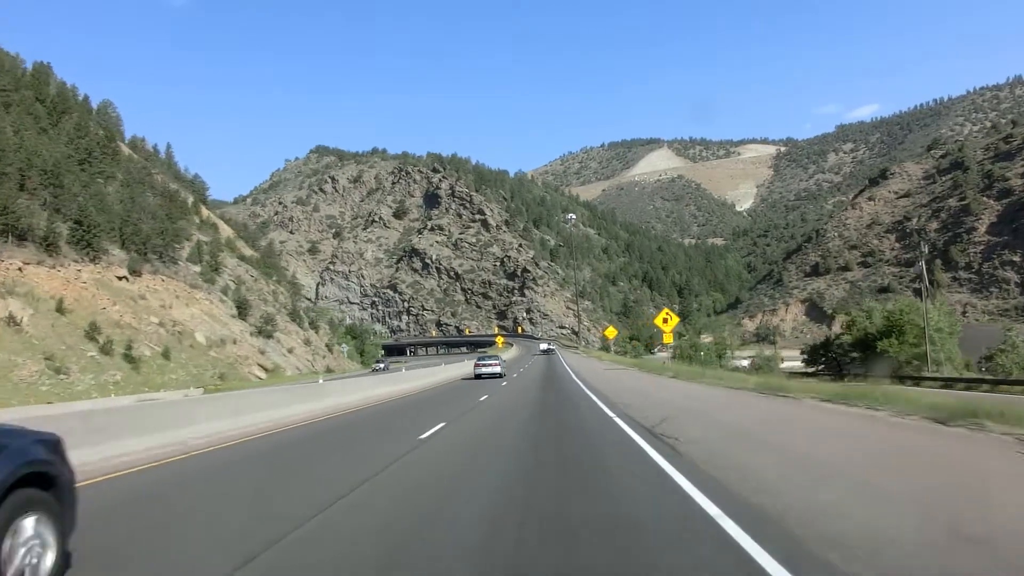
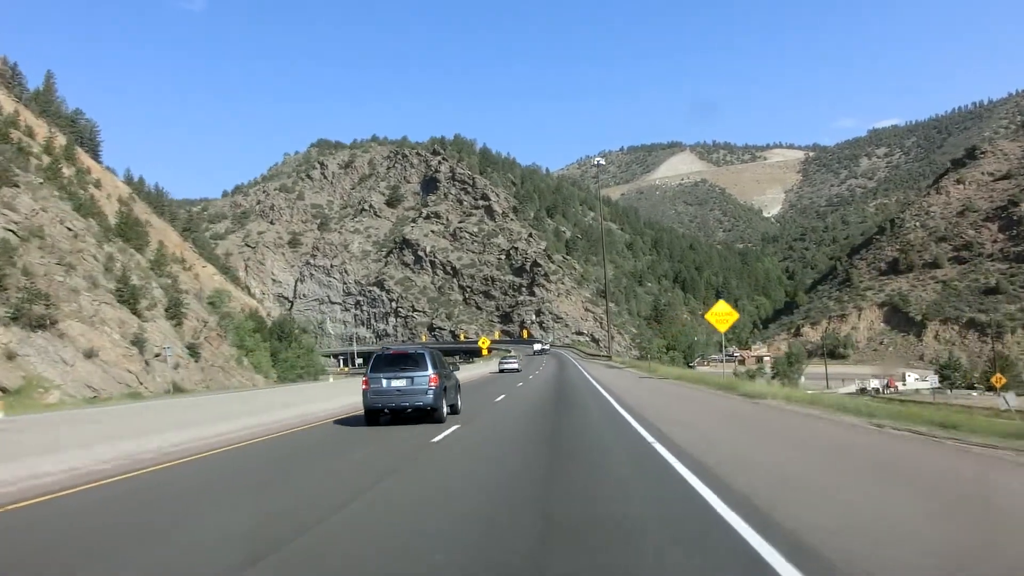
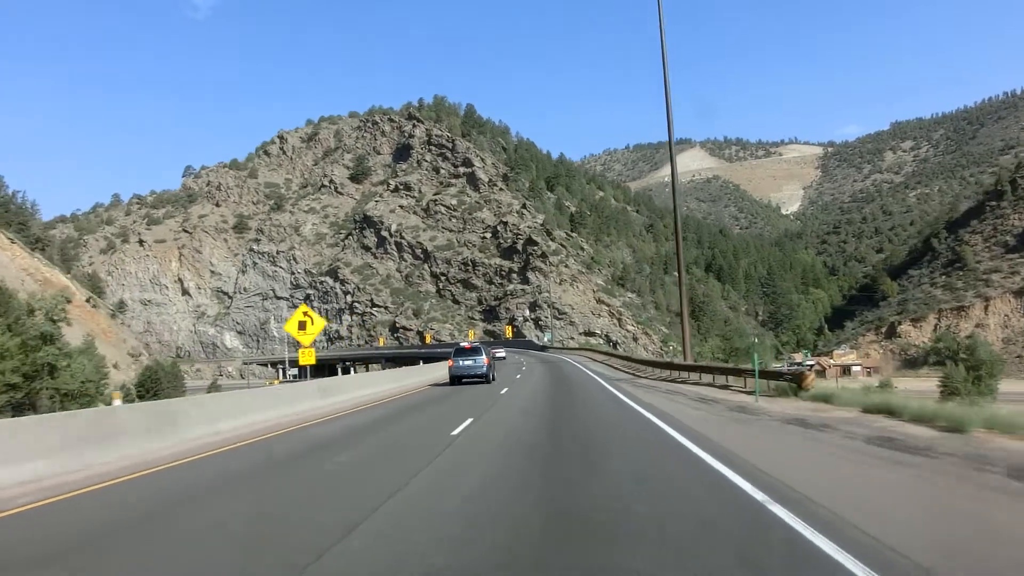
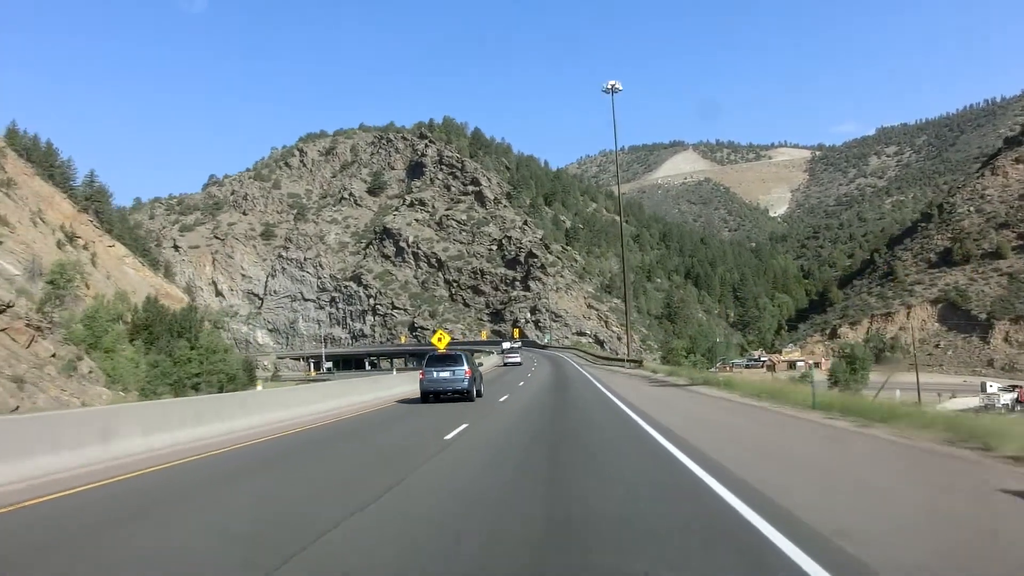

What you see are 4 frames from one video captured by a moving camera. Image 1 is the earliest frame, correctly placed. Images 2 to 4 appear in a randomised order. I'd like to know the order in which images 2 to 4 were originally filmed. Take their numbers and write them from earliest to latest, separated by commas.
2, 4, 3
